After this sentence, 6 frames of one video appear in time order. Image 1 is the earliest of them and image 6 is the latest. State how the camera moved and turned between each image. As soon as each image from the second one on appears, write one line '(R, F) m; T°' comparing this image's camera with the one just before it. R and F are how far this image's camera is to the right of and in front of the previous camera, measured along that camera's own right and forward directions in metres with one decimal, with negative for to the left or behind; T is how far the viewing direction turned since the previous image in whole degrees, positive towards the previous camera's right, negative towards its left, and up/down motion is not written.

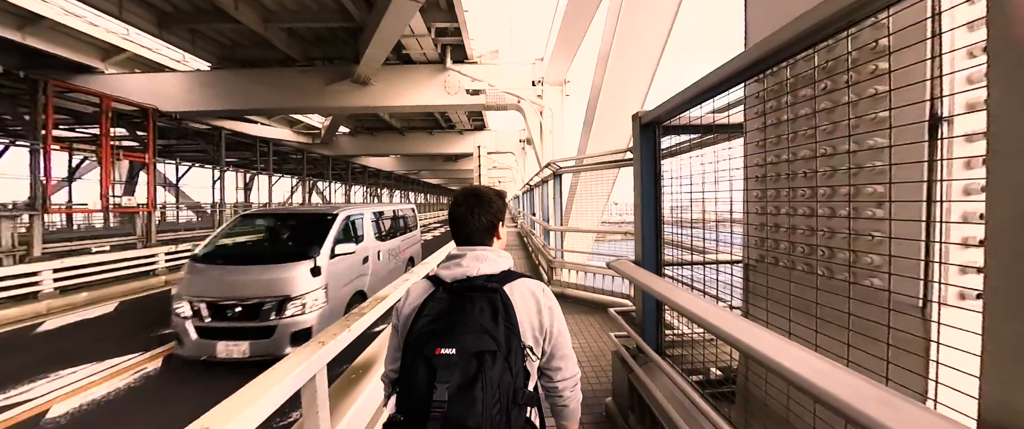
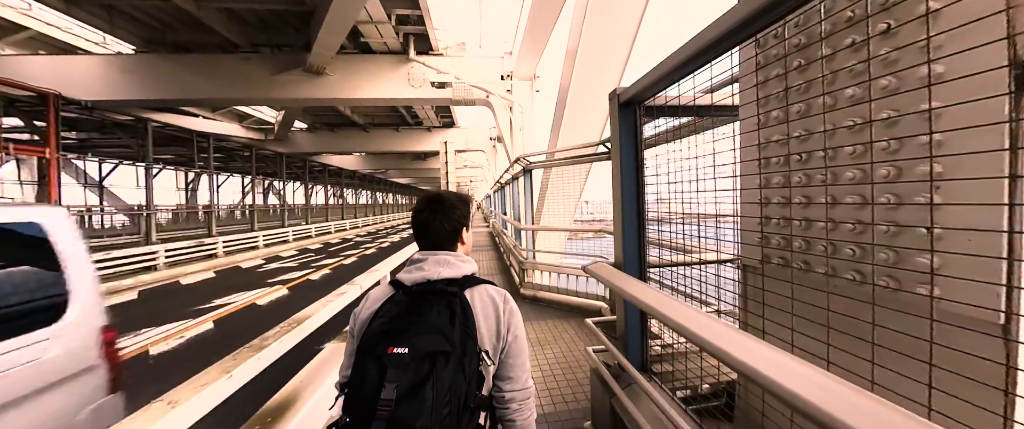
(+0.2, +0.4) m; +5°
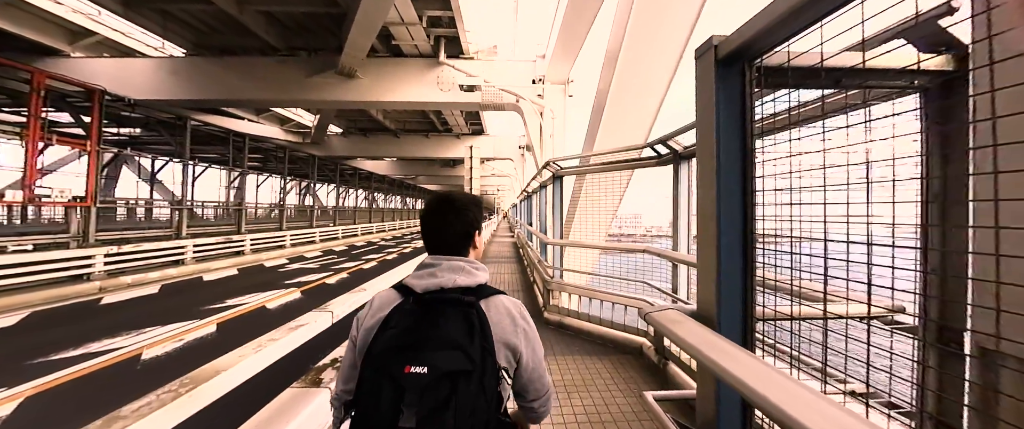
(0.0, +0.7) m; -5°
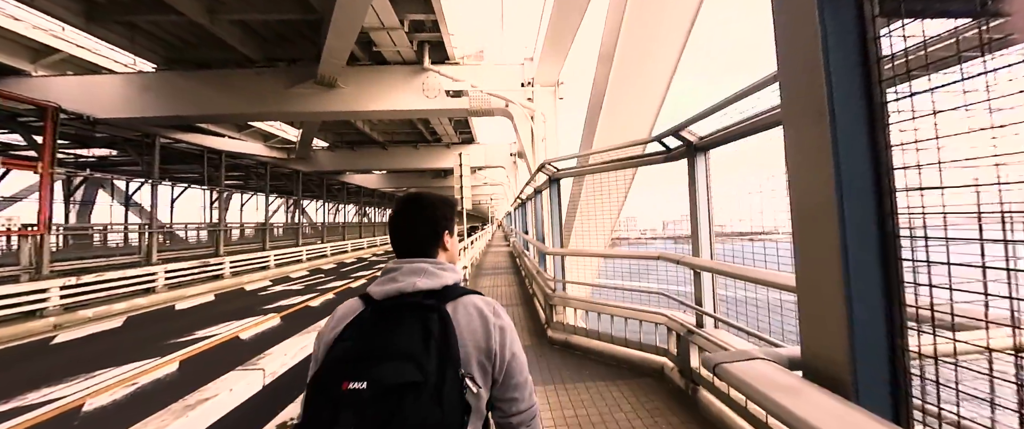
(0.0, +0.5) m; +1°
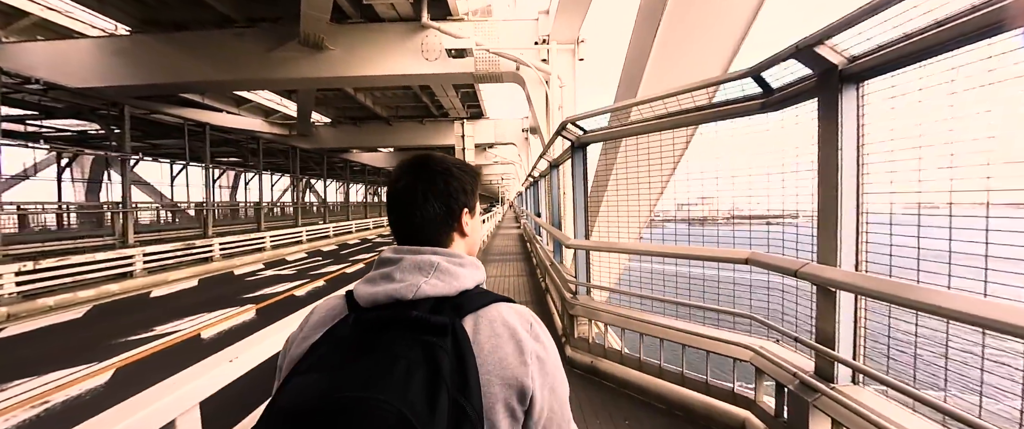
(0.0, +1.1) m; -2°
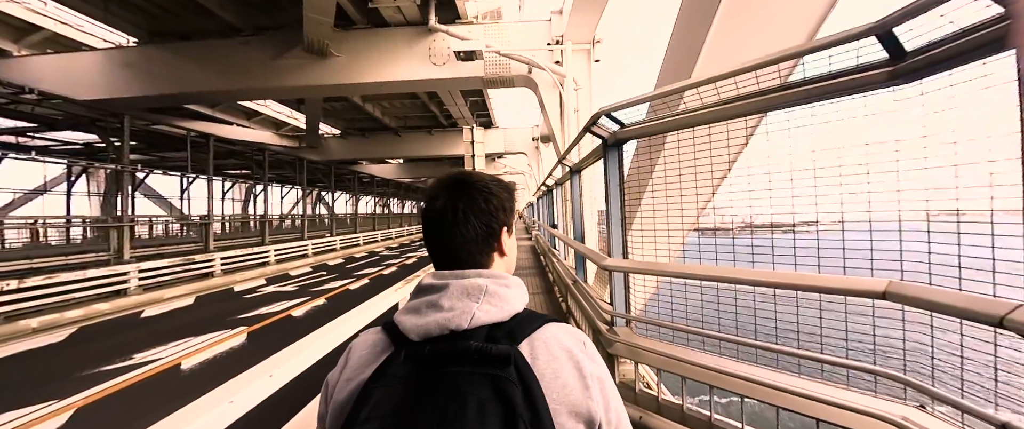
(-0.2, +0.6) m; -2°
